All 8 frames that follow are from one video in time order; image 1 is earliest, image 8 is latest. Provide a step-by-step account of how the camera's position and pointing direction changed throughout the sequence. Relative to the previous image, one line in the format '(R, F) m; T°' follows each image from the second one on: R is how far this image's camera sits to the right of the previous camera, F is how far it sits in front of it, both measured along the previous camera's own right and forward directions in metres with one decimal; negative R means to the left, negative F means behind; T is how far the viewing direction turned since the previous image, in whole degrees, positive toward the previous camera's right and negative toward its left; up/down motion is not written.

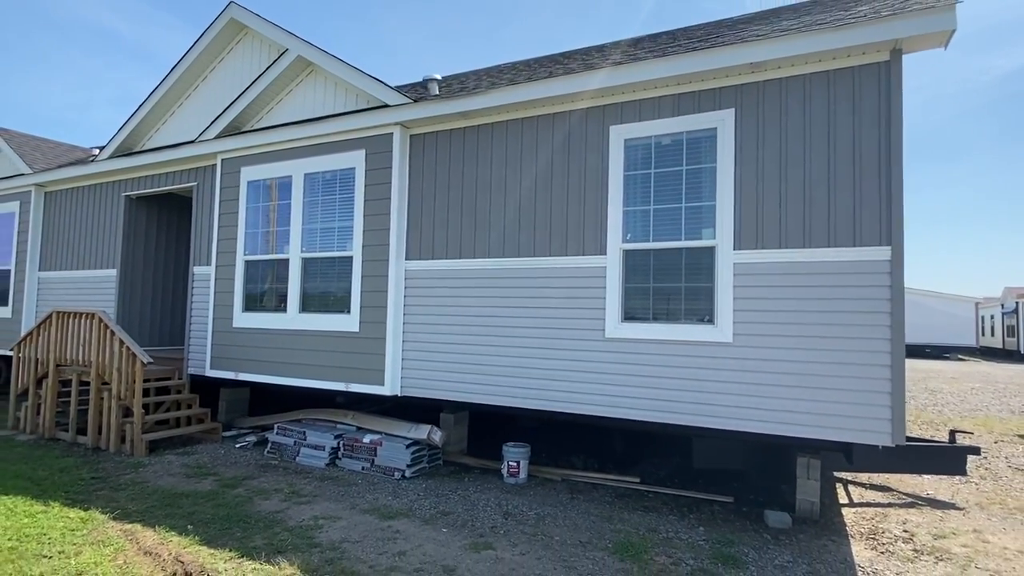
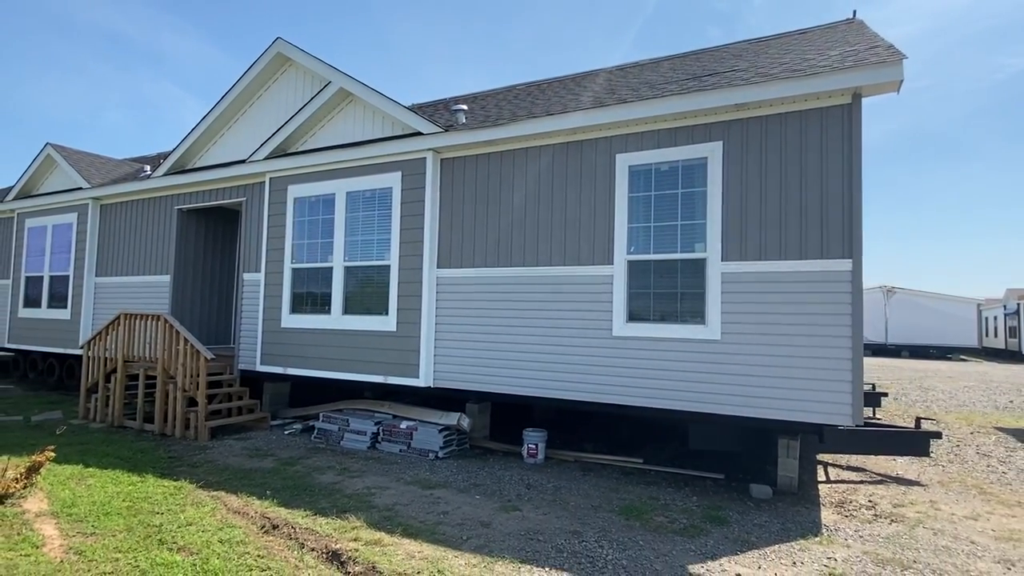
(-0.1, -0.8) m; -1°
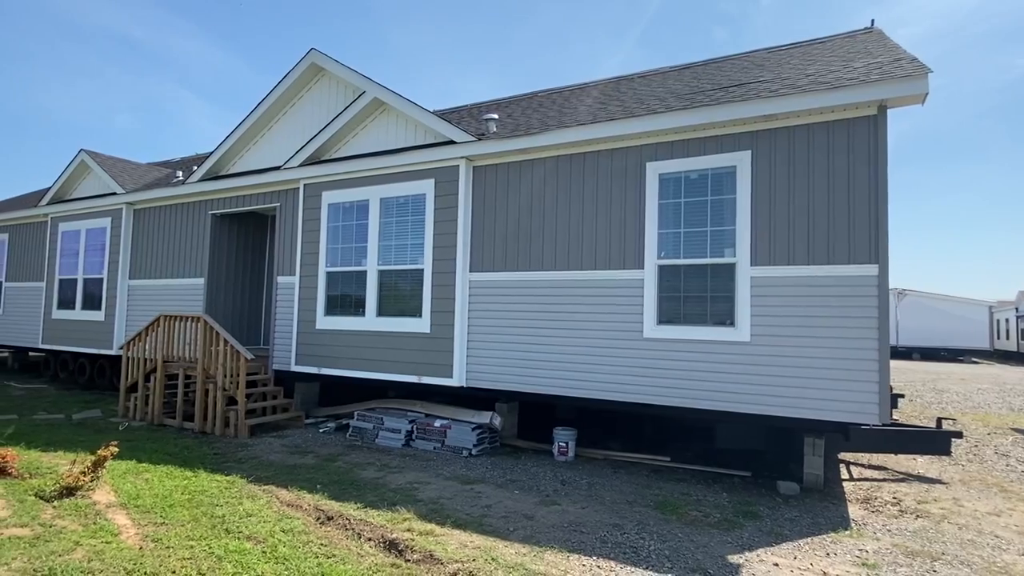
(-0.3, -0.2) m; -1°
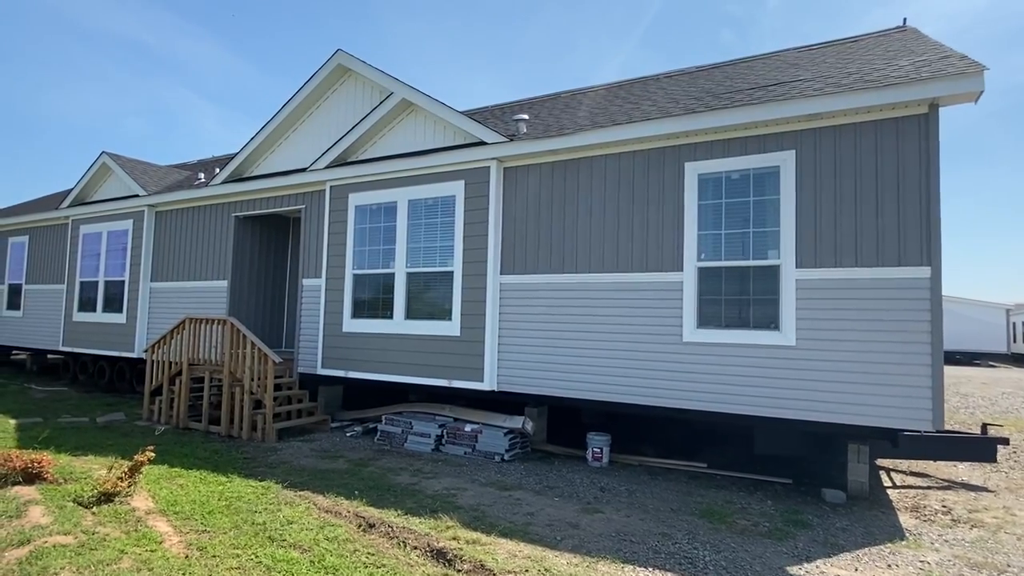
(-0.3, +0.1) m; -1°
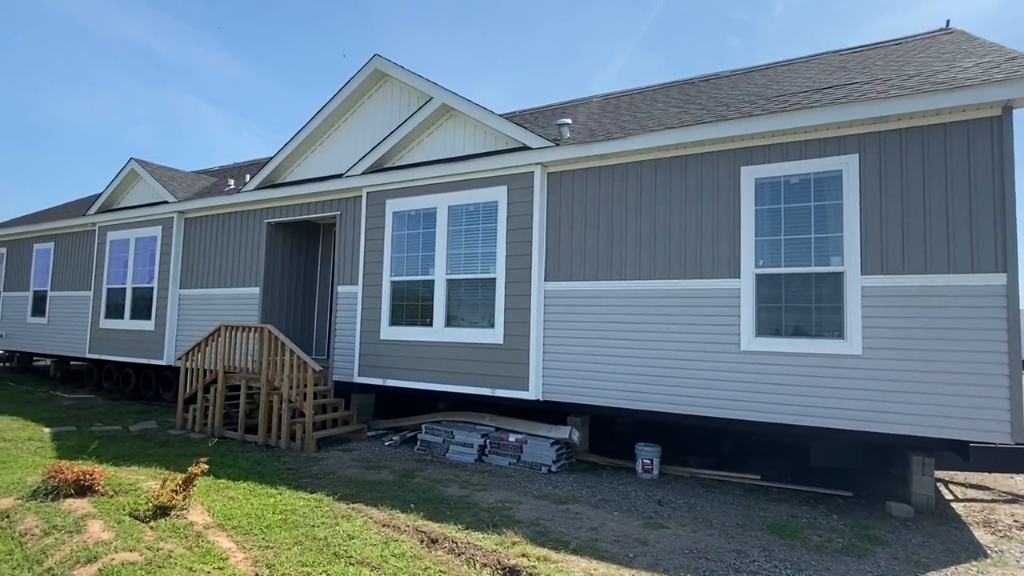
(-0.5, +0.1) m; -1°
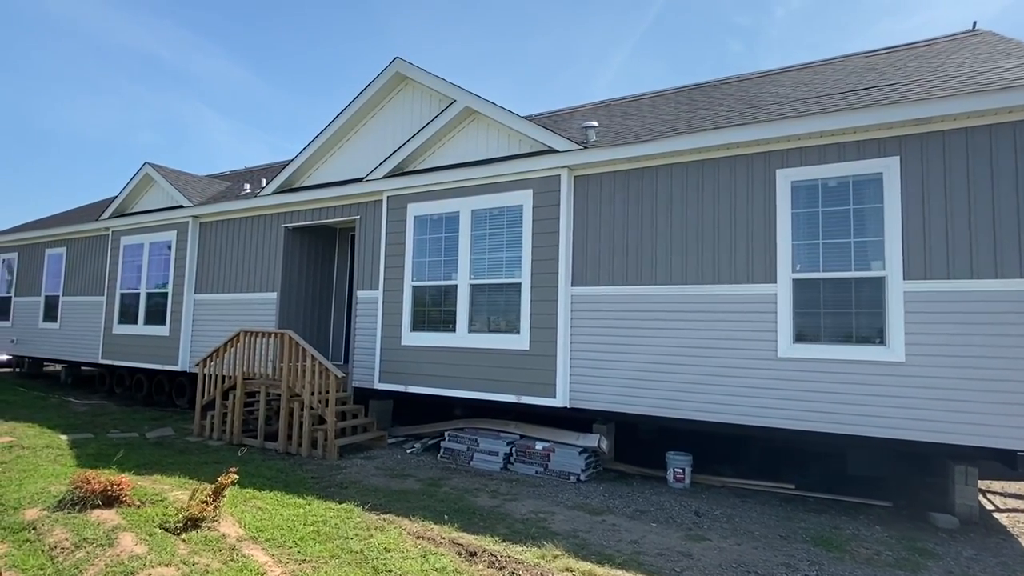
(-0.3, +0.1) m; 0°
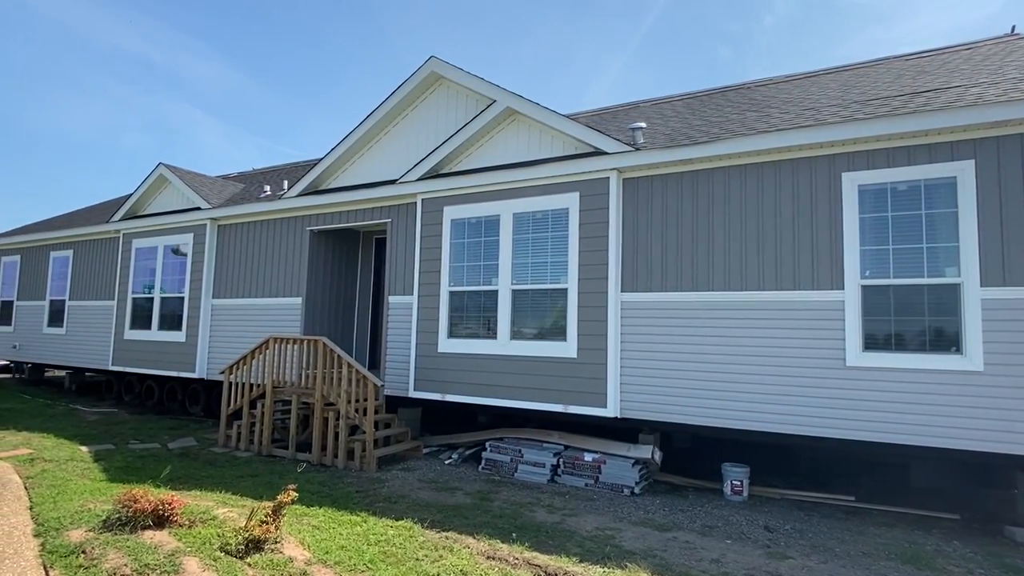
(-0.6, +0.2) m; +1°
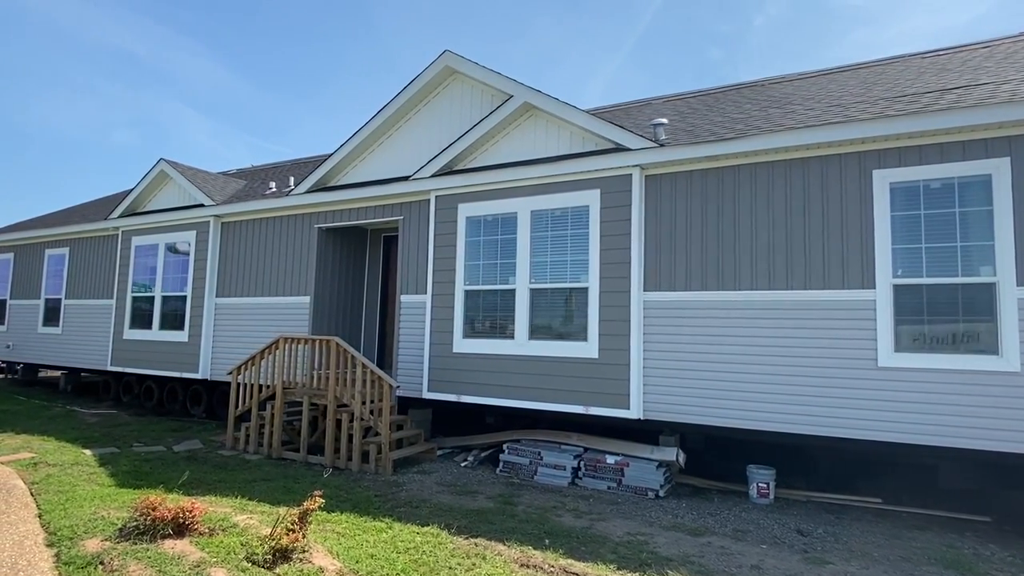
(-0.3, +0.1) m; +1°
